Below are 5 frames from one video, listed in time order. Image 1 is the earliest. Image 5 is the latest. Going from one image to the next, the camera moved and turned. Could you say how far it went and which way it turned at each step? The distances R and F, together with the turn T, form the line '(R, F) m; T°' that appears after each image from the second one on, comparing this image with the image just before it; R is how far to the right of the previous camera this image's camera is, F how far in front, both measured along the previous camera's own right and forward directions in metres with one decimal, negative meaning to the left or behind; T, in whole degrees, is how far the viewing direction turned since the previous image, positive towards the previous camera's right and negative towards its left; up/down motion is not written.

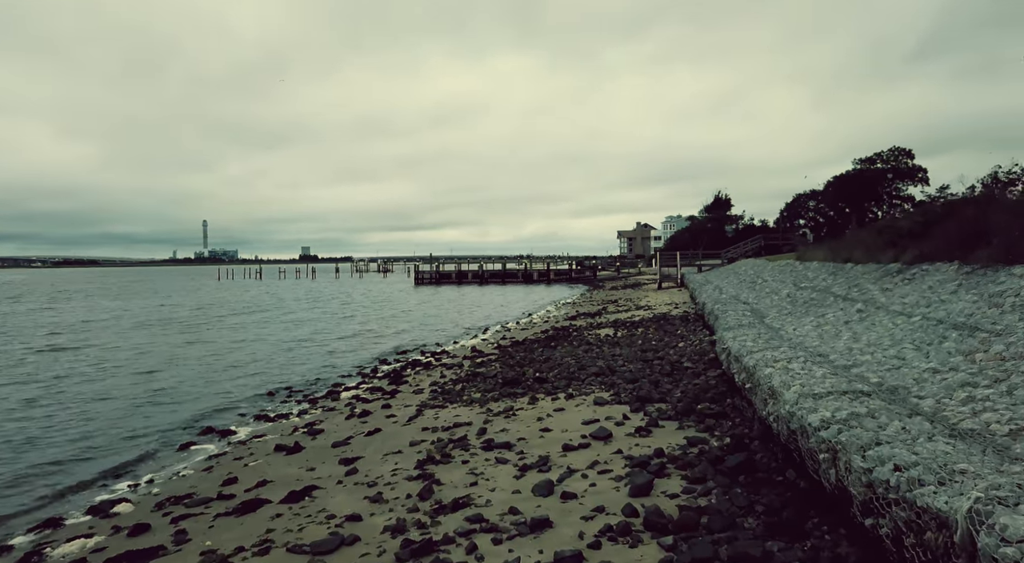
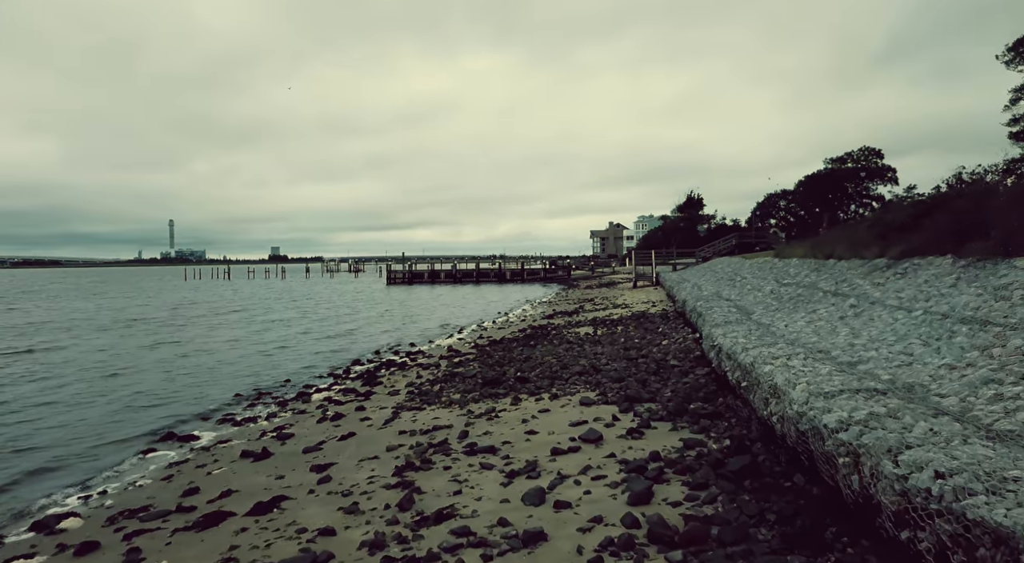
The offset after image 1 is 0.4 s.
(-0.2, +0.5) m; +3°
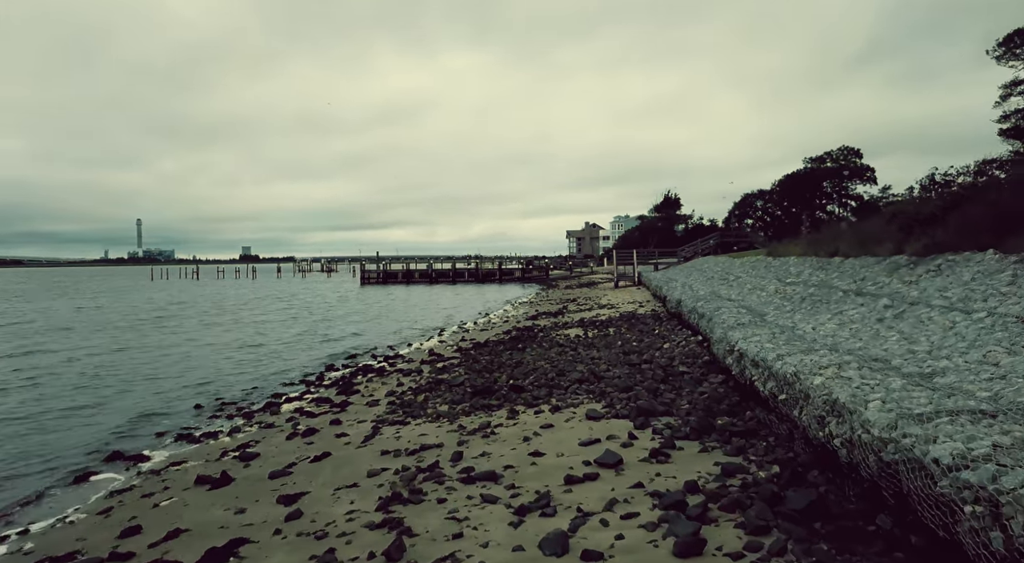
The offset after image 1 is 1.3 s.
(-0.3, +1.2) m; +2°
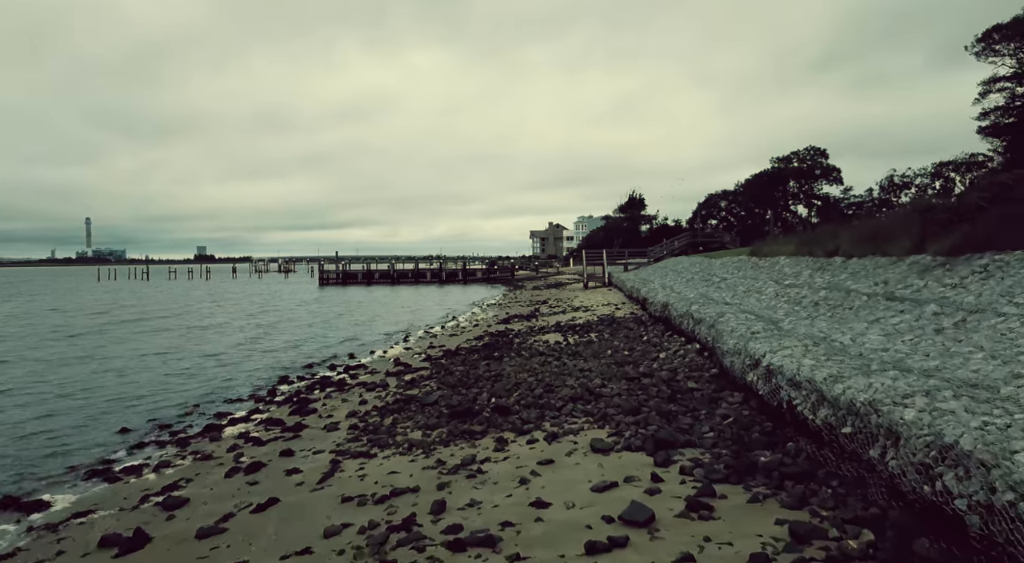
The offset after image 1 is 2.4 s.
(-0.3, +1.5) m; +4°
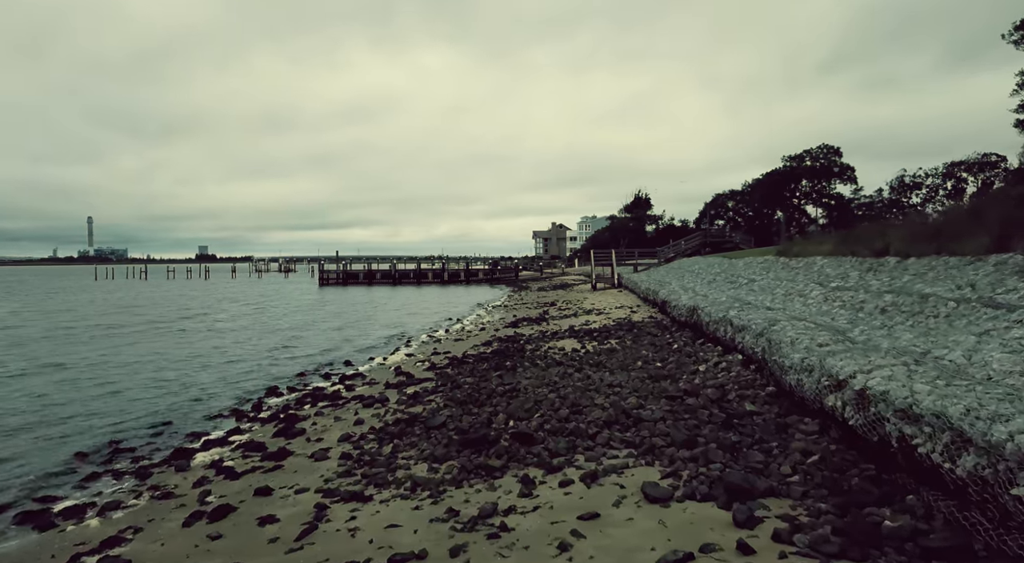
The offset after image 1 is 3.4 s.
(-0.3, +1.5) m; 0°
